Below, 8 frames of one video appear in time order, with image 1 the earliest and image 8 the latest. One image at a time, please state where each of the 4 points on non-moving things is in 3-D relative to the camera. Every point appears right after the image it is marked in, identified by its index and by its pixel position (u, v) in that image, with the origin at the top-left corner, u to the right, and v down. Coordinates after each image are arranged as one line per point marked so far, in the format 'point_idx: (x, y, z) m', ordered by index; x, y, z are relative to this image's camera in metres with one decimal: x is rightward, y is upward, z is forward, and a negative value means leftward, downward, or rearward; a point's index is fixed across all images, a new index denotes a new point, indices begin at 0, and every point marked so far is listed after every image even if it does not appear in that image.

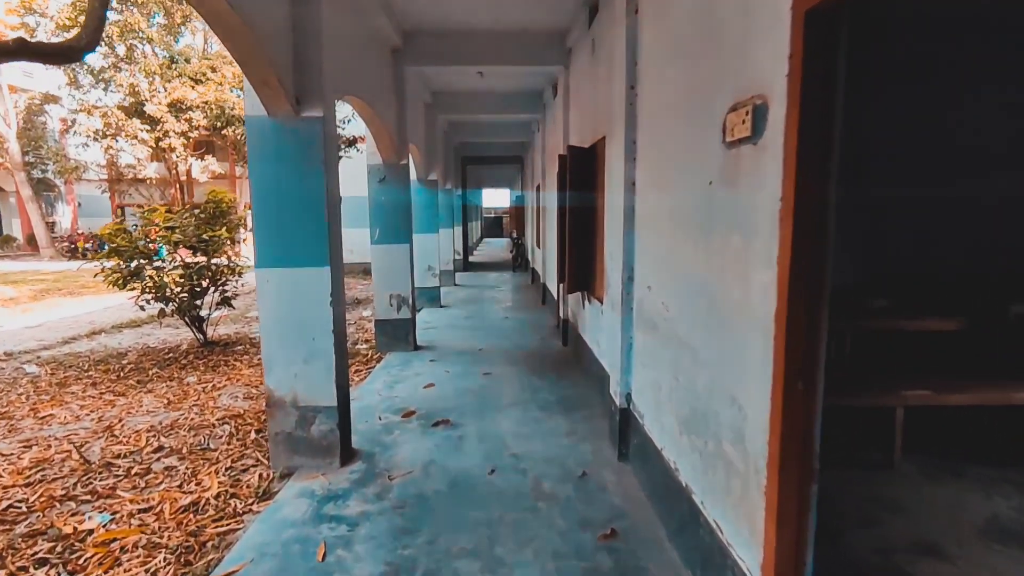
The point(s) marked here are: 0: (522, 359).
0: (+0.1, -0.8, +5.6) m
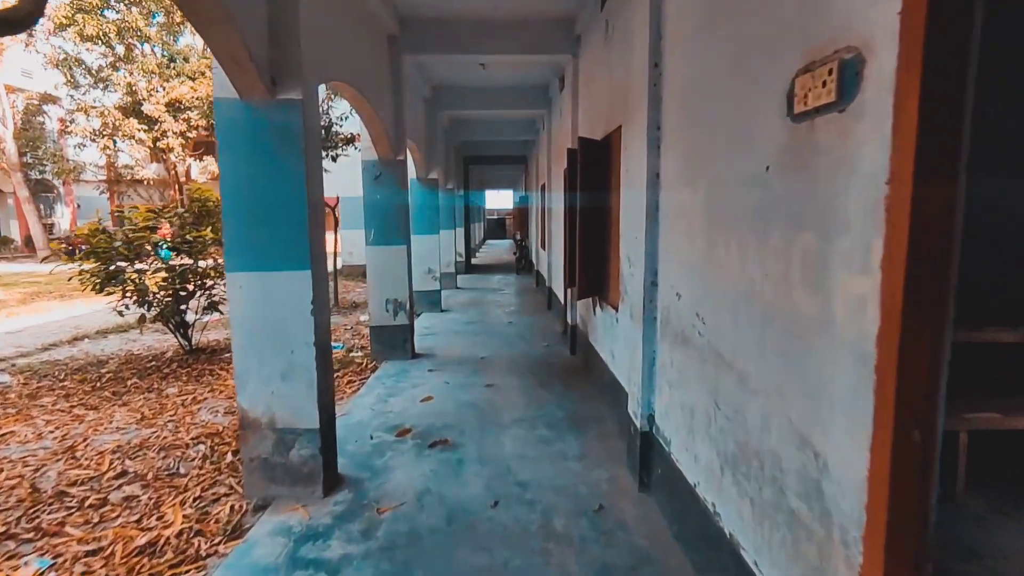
0: (+0.1, -0.8, +5.2) m
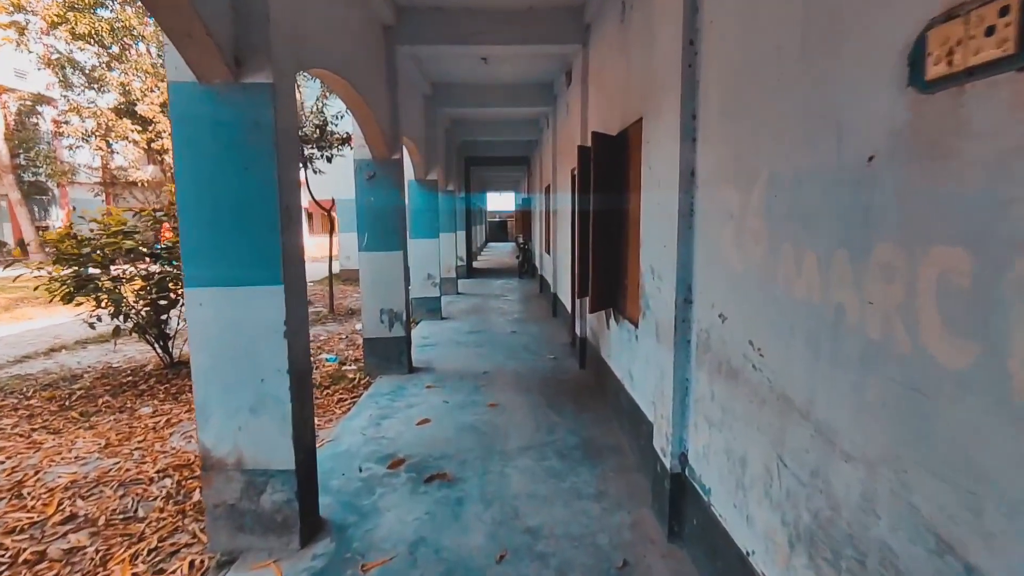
0: (+0.2, -0.9, +4.8) m
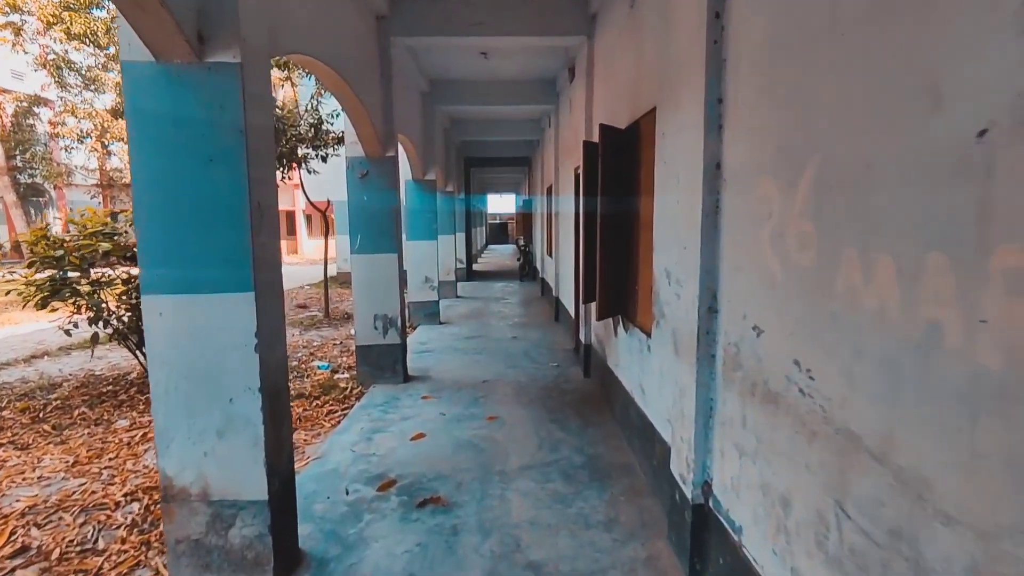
0: (+0.2, -1.0, +4.6) m
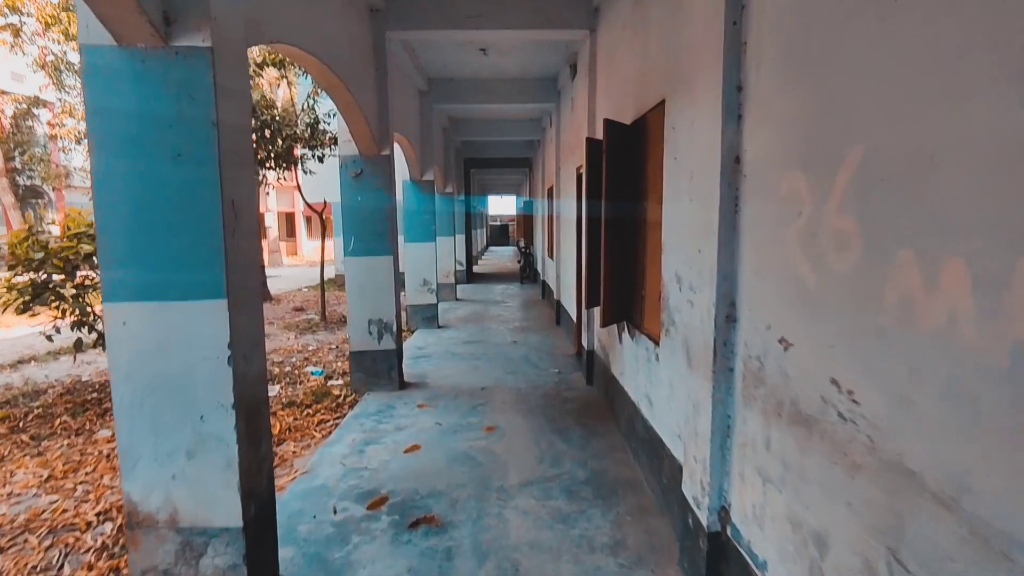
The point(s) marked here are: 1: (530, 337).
0: (+0.2, -1.0, +4.4) m
1: (+0.2, -0.7, +6.9) m
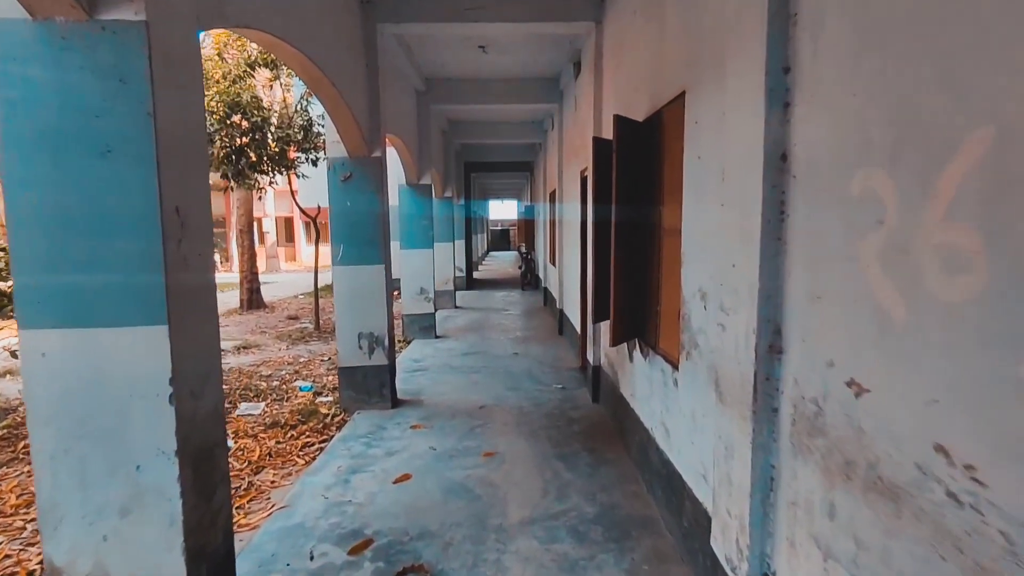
0: (+0.2, -1.1, +4.0) m
1: (+0.3, -0.8, +6.6) m
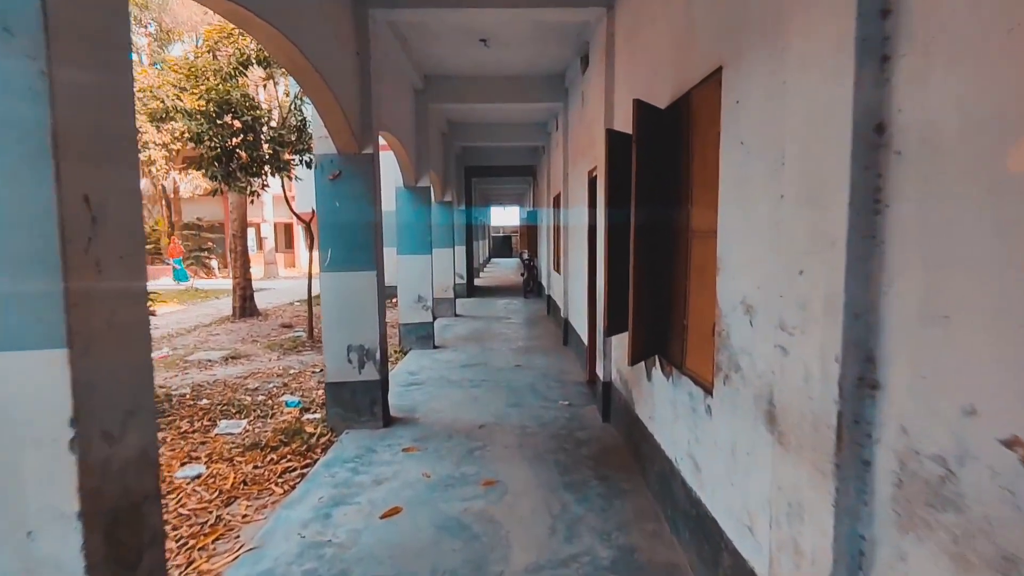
0: (+0.2, -1.2, +3.7) m
1: (+0.3, -0.9, +6.2) m
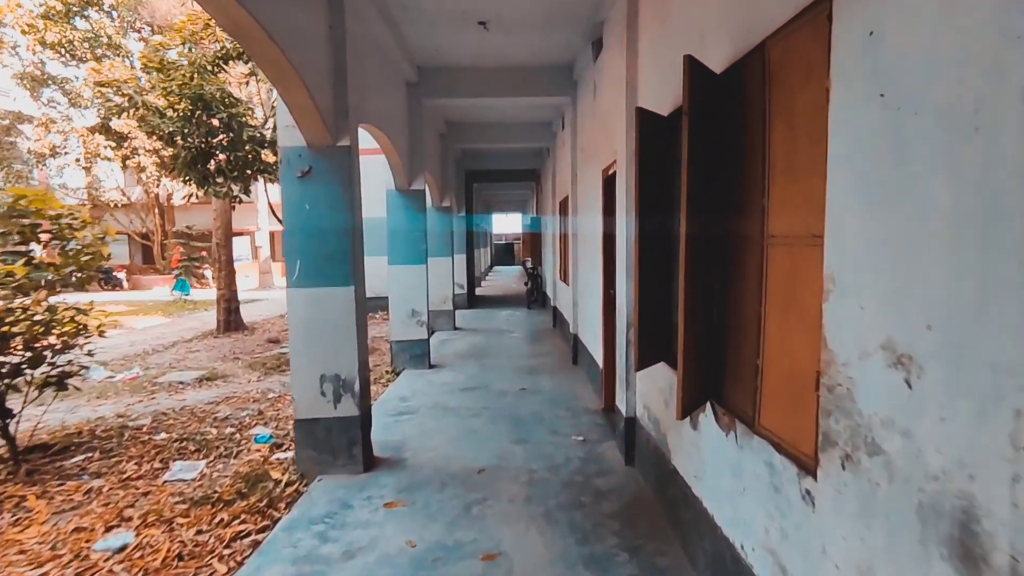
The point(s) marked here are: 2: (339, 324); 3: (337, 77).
0: (+0.2, -1.3, +3.0) m
1: (+0.3, -1.0, +5.6) m
2: (-1.2, -0.2, +3.5) m
3: (-1.1, +1.4, +3.3) m
